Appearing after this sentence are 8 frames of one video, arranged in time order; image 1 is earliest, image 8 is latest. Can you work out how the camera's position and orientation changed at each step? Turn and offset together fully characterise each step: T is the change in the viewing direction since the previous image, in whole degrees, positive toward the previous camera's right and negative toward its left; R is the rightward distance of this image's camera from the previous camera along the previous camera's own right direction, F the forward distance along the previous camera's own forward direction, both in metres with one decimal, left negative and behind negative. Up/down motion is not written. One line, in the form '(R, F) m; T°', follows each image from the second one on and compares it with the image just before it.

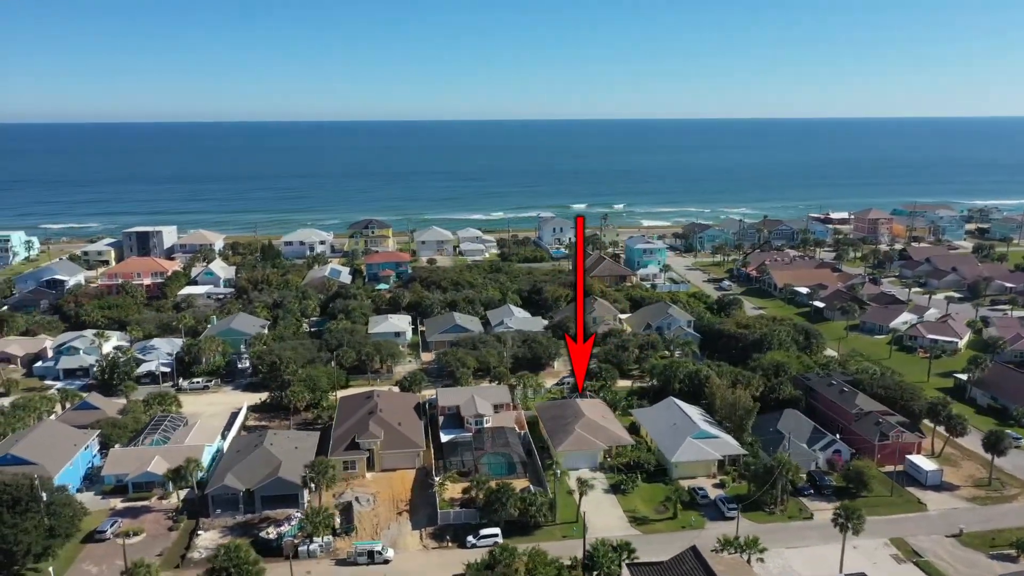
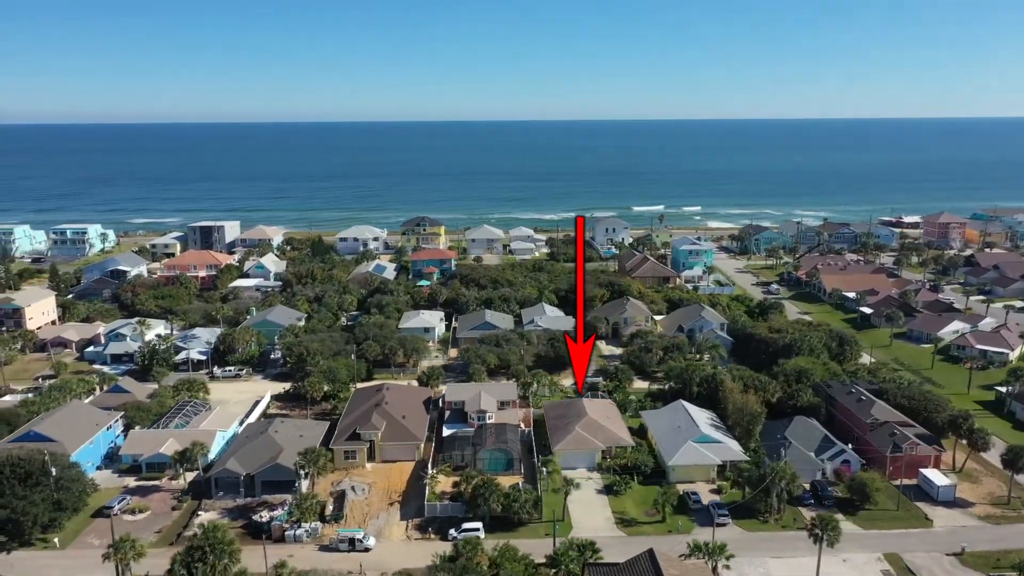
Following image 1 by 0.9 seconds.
(+3.2, 0.0) m; -6°
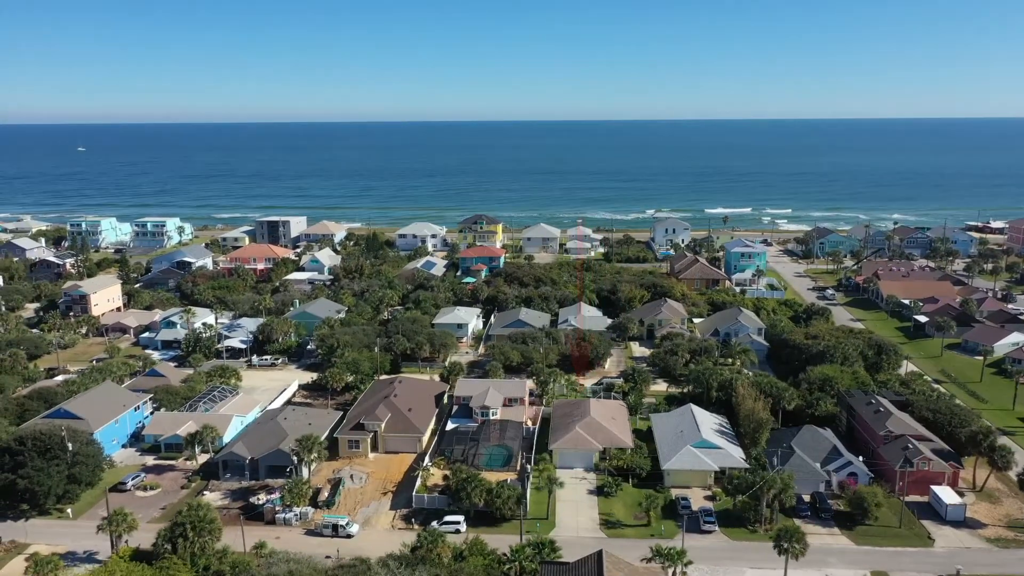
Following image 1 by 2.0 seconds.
(+3.6, 0.0) m; -6°
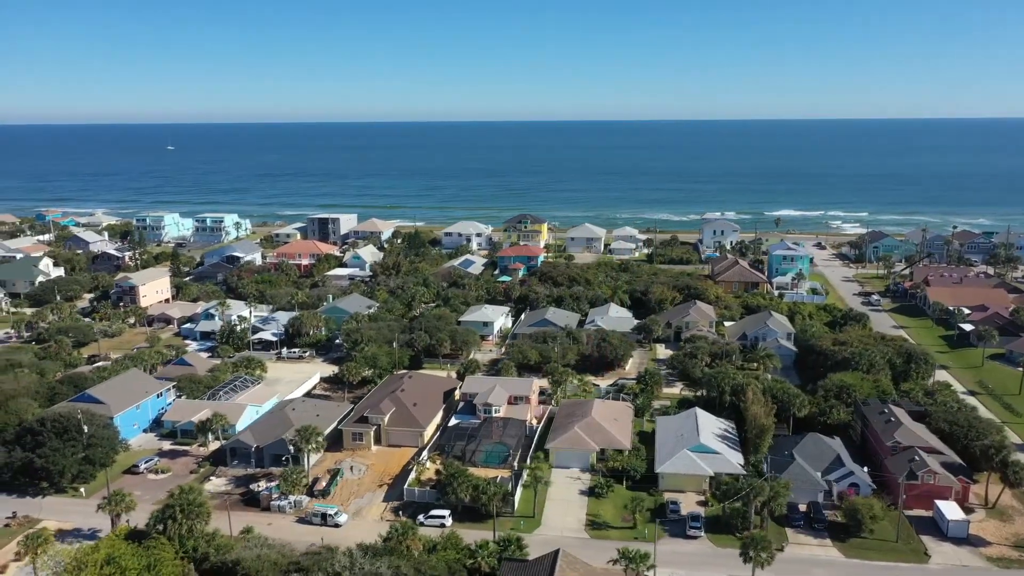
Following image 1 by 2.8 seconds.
(+2.9, 0.0) m; -5°
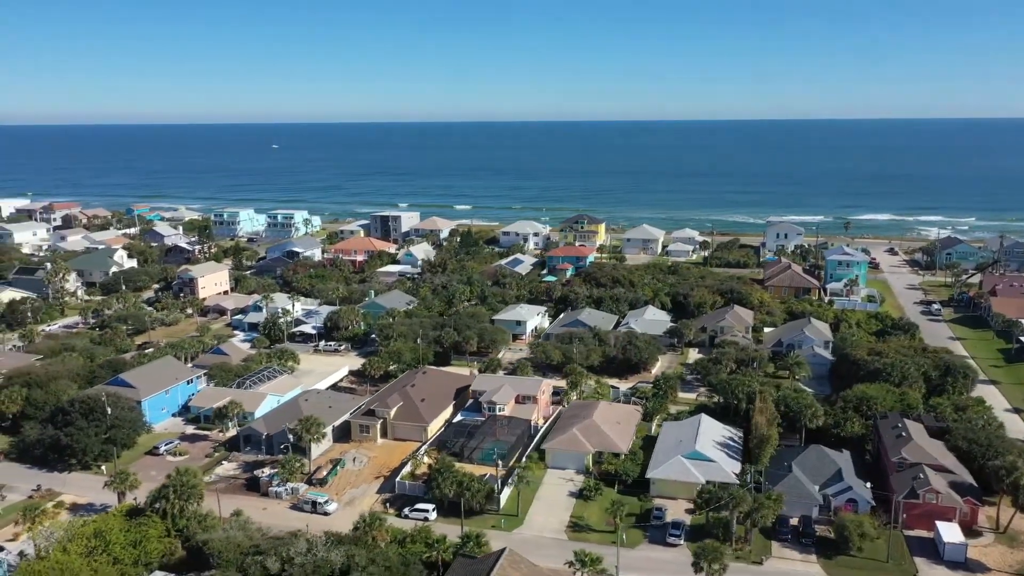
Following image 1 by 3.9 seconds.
(+3.6, 0.0) m; -6°
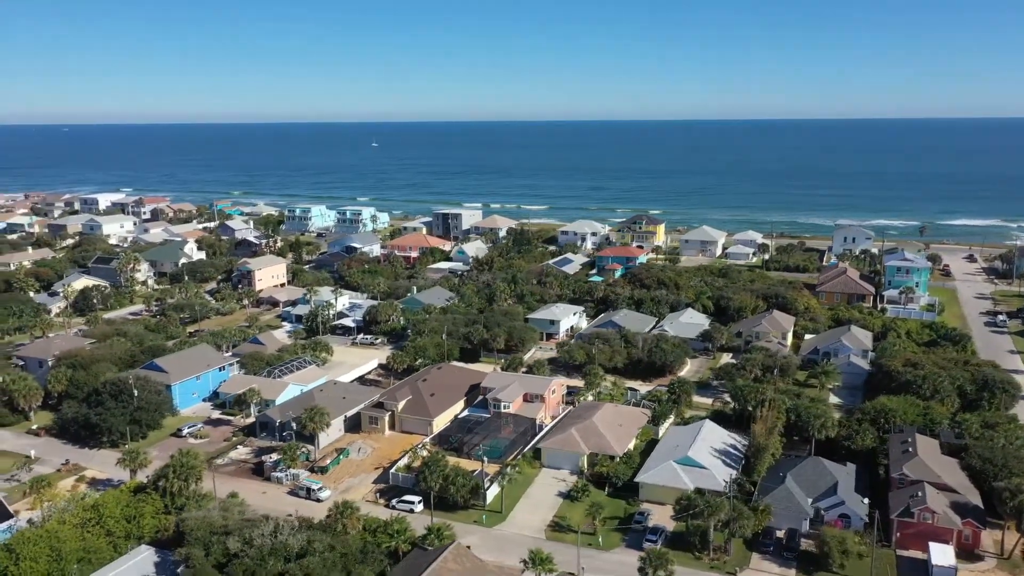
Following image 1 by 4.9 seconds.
(+3.7, 0.0) m; -7°
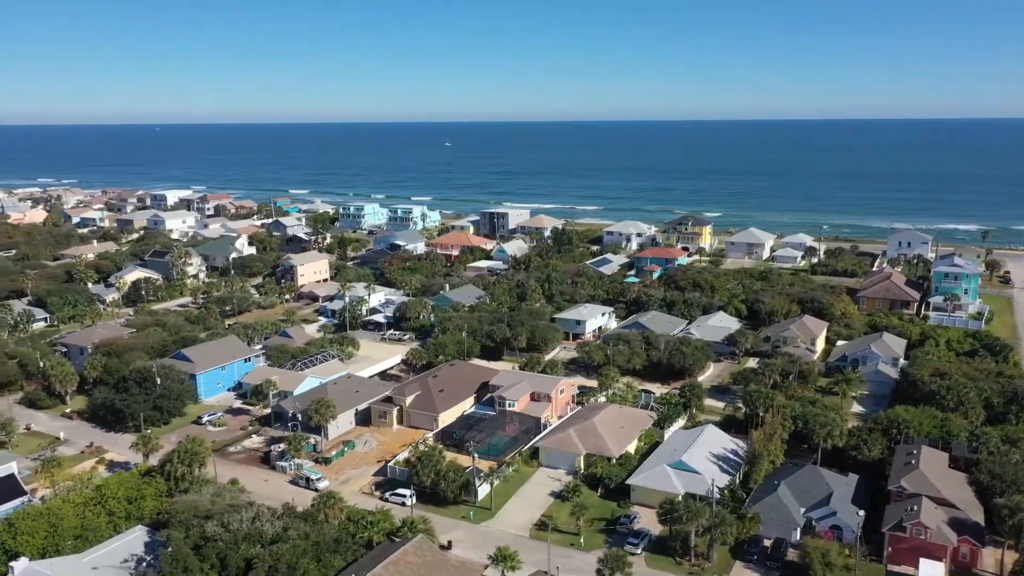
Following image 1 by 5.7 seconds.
(+2.8, 0.0) m; -5°
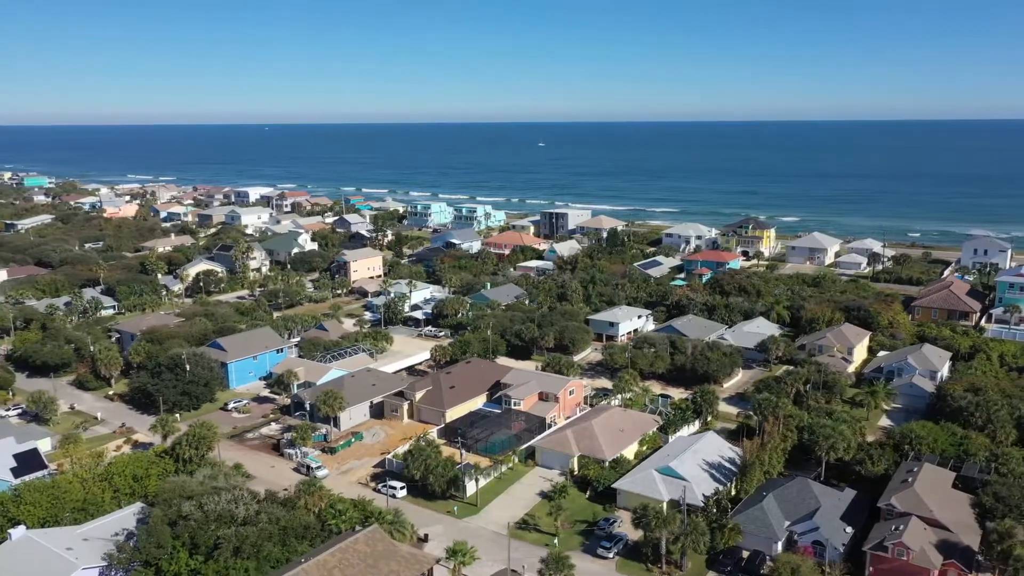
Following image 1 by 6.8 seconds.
(+3.7, 0.0) m; -7°
